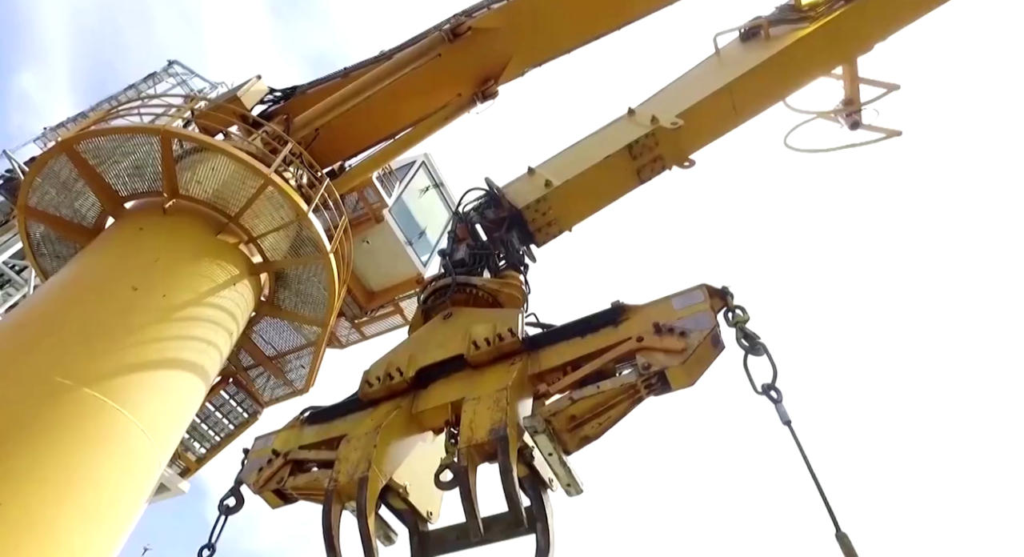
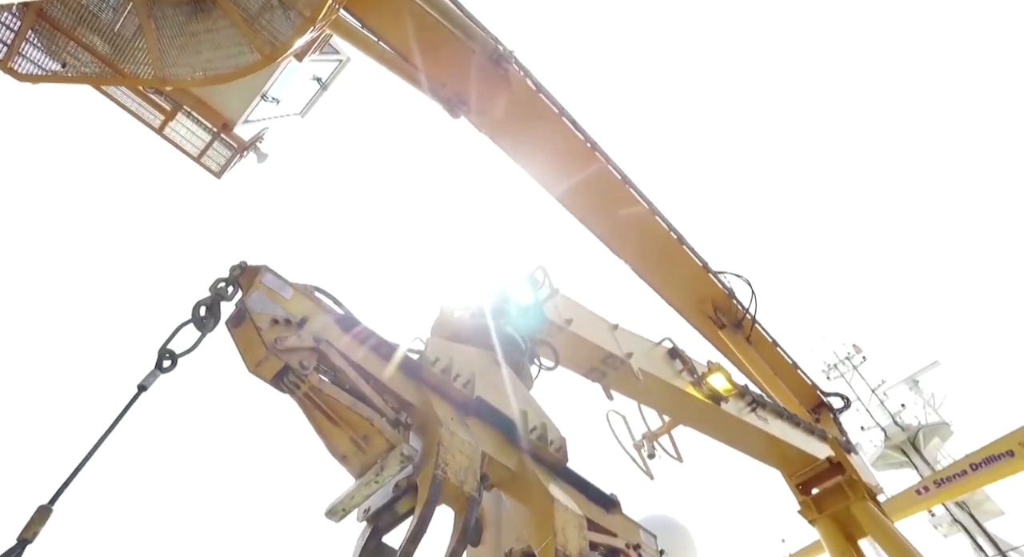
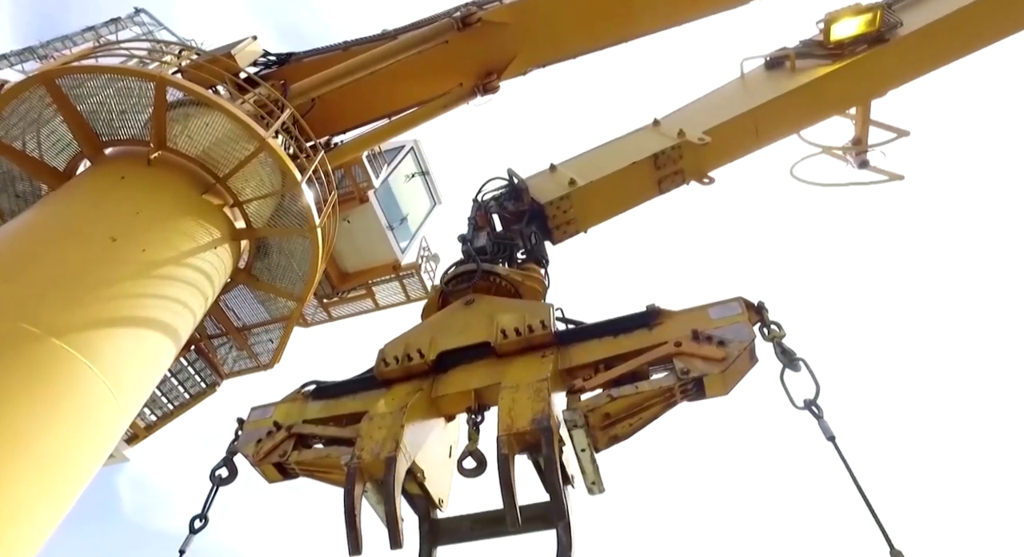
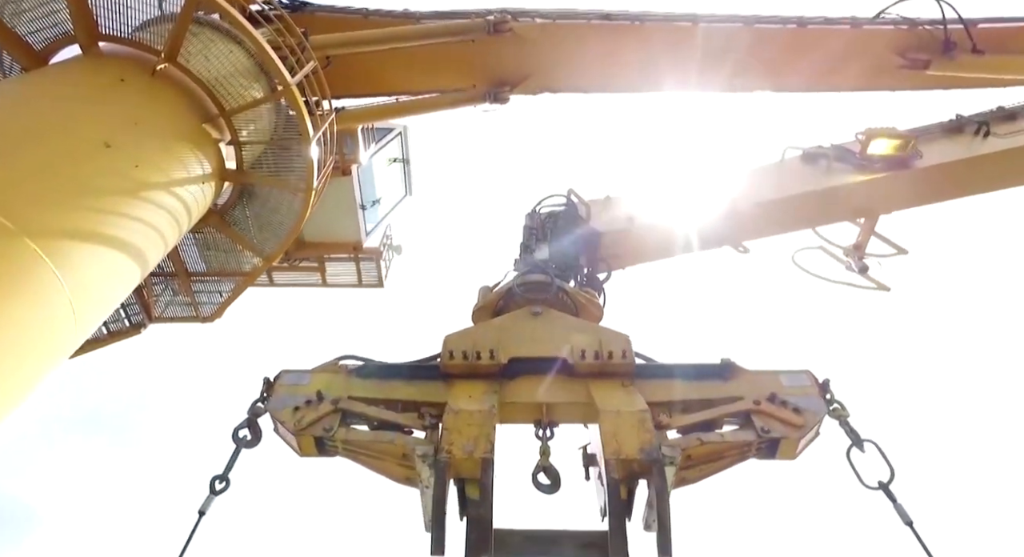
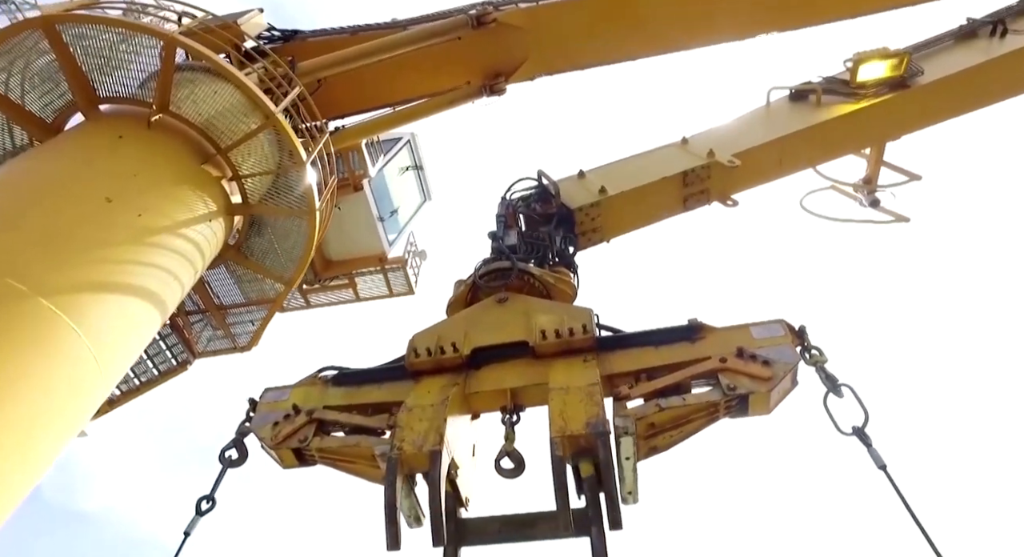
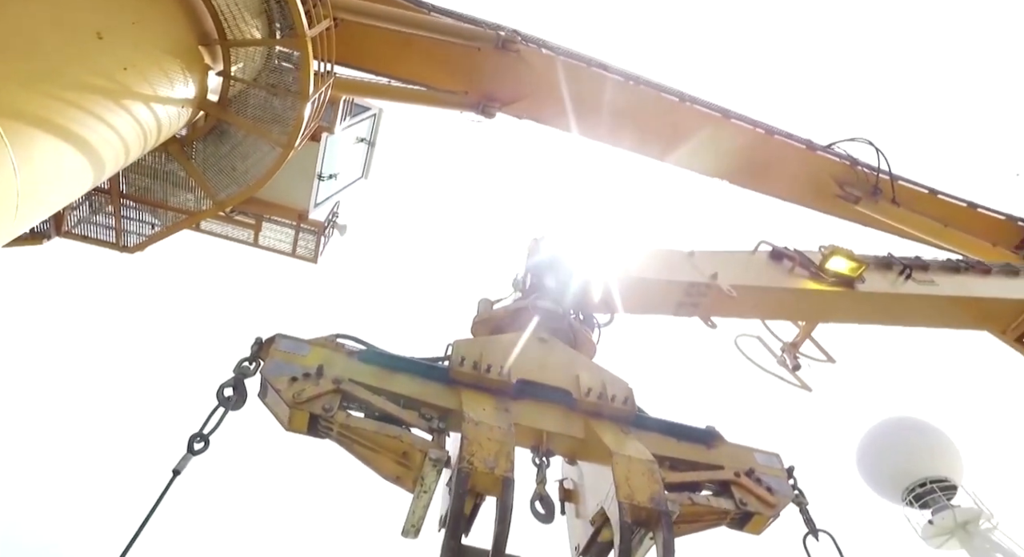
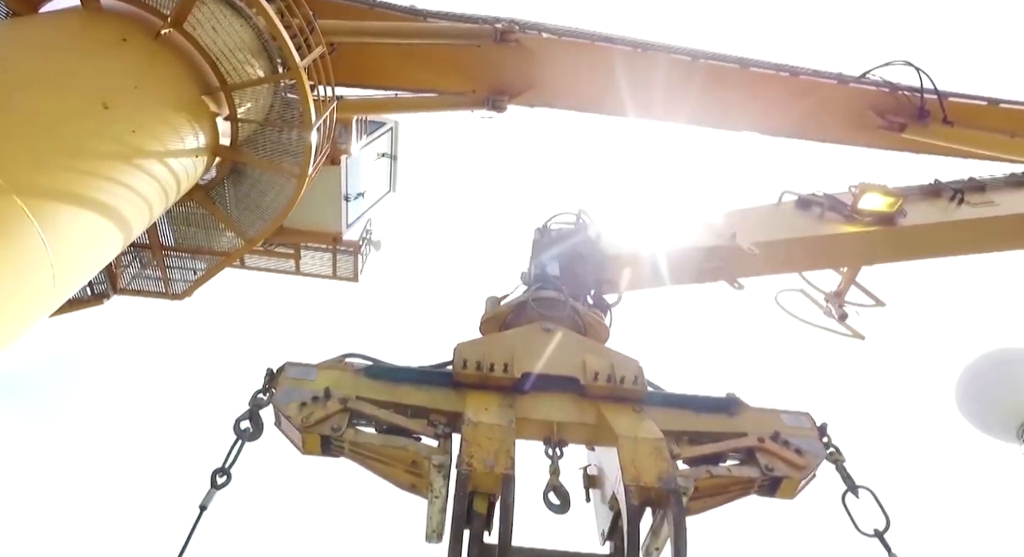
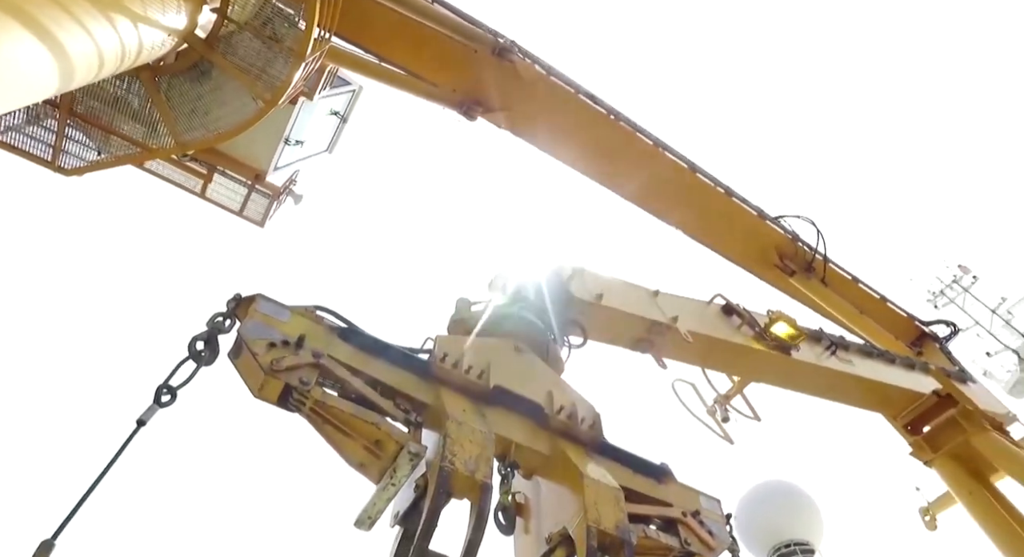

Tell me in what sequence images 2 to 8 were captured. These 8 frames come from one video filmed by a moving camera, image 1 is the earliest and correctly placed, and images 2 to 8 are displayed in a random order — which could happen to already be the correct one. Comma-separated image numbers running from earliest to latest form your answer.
3, 5, 4, 7, 6, 8, 2
